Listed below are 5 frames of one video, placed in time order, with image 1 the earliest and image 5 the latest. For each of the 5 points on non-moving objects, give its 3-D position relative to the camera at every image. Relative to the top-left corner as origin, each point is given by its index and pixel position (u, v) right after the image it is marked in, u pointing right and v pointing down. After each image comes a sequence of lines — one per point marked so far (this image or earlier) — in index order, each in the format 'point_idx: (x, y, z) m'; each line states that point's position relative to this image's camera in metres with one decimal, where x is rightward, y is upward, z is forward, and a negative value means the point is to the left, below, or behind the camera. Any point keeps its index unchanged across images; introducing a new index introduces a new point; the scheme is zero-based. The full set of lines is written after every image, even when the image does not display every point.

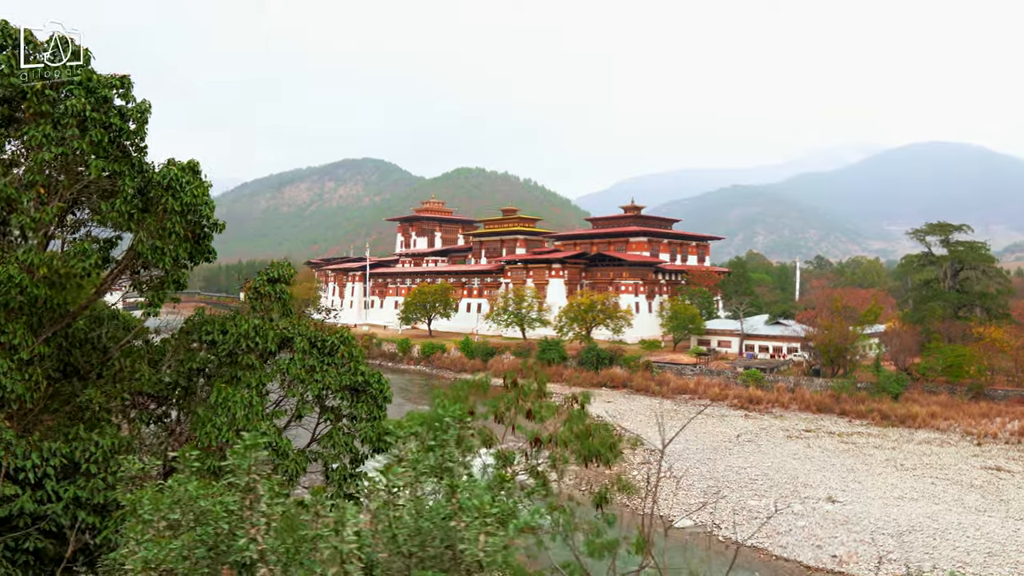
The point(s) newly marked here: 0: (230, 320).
0: (-5.2, -0.6, +10.0) m
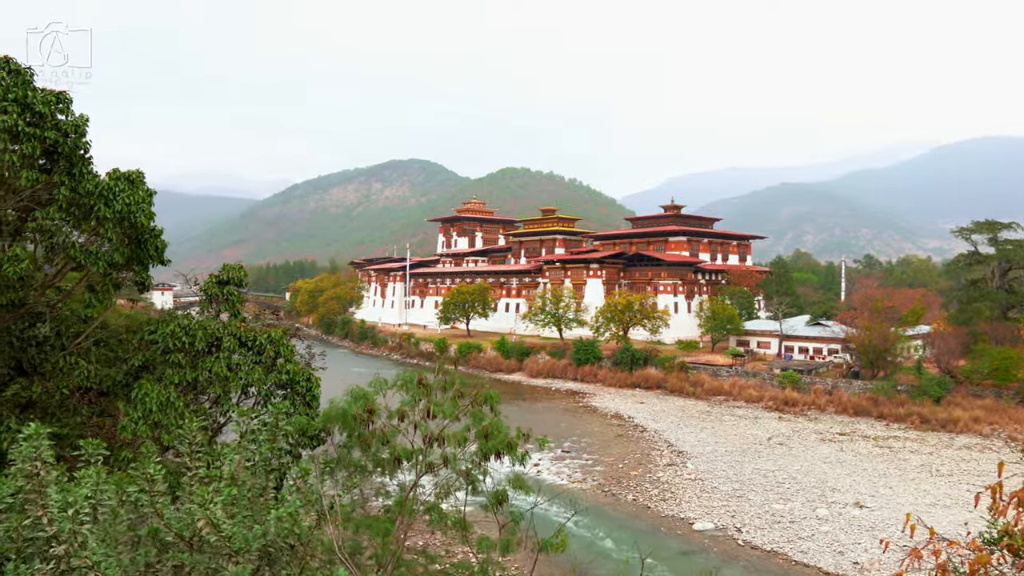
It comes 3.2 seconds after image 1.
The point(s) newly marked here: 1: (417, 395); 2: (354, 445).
0: (-6.4, -0.6, +10.9) m
1: (-1.5, -1.5, +9.0) m
2: (-2.4, -2.3, +9.2) m
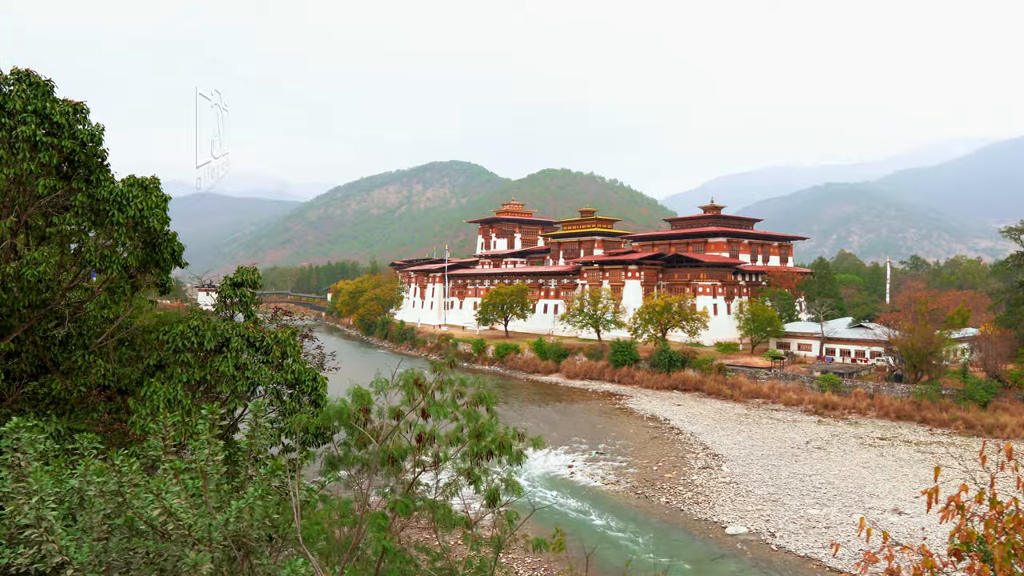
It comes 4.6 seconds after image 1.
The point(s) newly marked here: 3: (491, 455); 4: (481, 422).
0: (-6.4, -0.8, +12.2) m
1: (-1.6, -1.7, +10.1) m
2: (-2.5, -2.5, +10.3) m
3: (-0.3, -2.6, +10.0) m
4: (-0.5, -2.1, +9.8) m
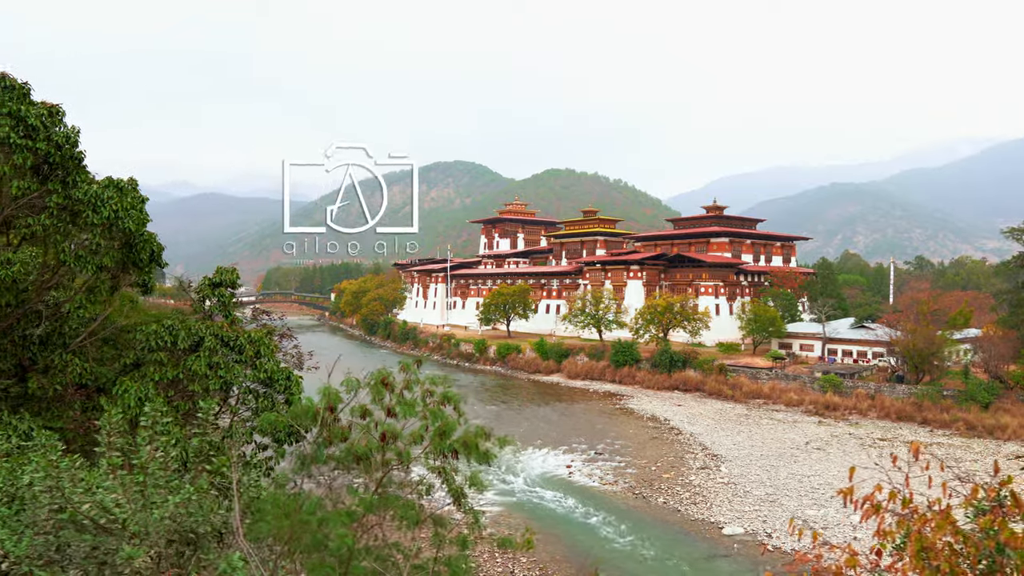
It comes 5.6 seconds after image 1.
0: (-6.9, -0.8, +12.2) m
1: (-2.1, -1.7, +10.0) m
2: (-3.0, -2.5, +10.3) m
3: (-0.9, -2.6, +9.9) m
4: (-1.0, -2.1, +9.7) m
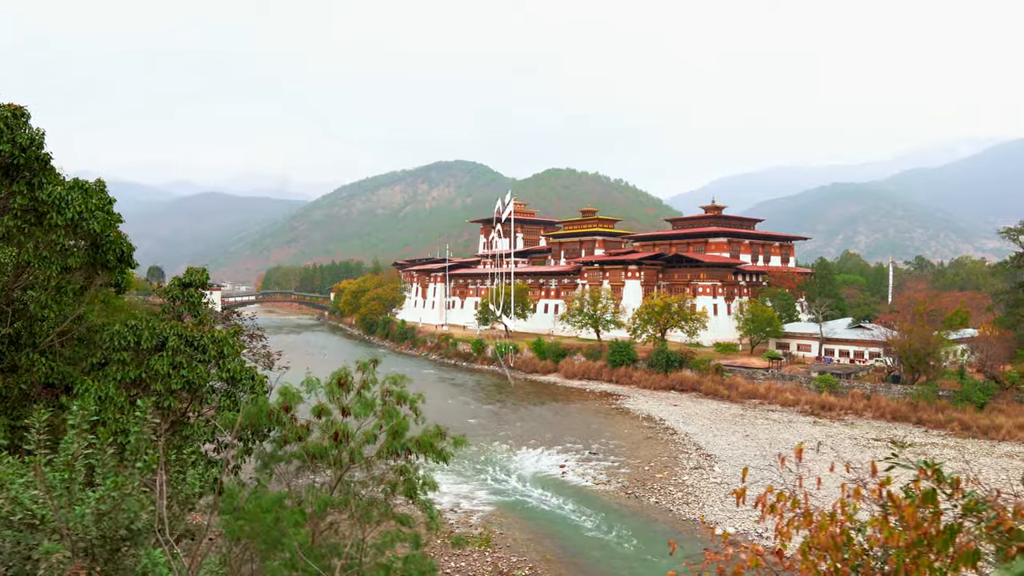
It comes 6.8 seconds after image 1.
0: (-7.6, -0.7, +12.1) m
1: (-2.8, -1.7, +9.9) m
2: (-3.7, -2.4, +10.2) m
3: (-1.6, -2.6, +9.9) m
4: (-1.7, -2.0, +9.7) m
